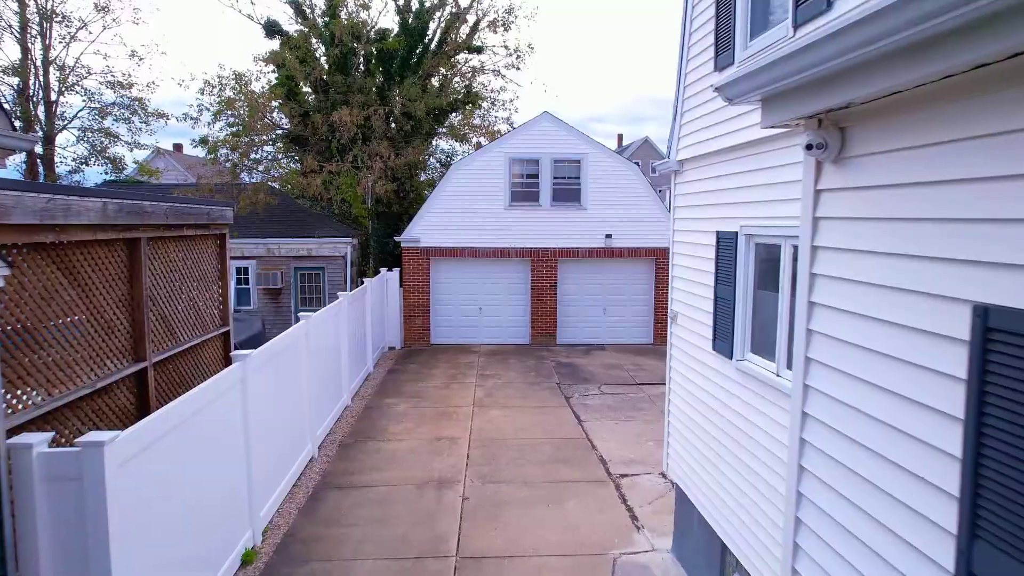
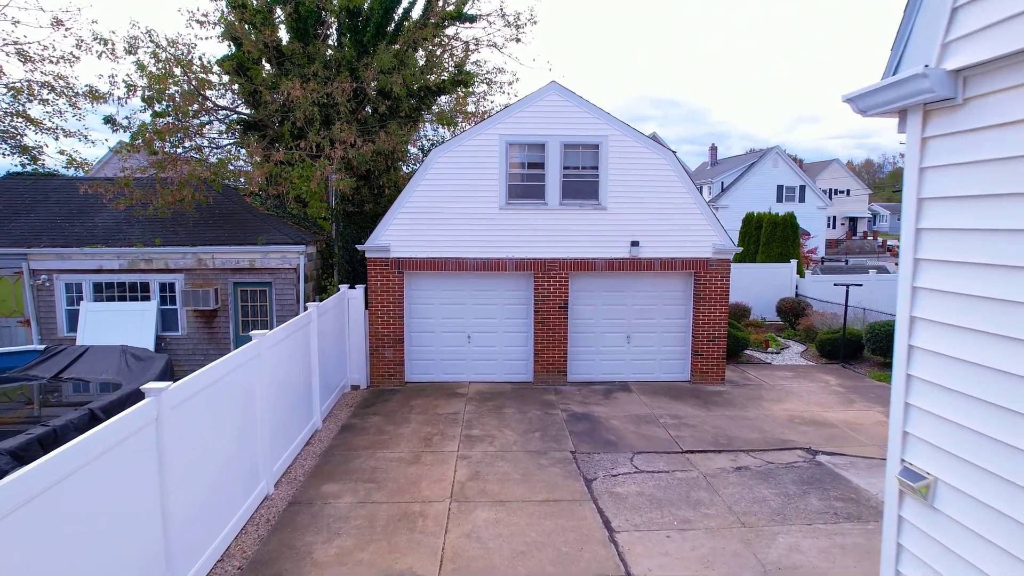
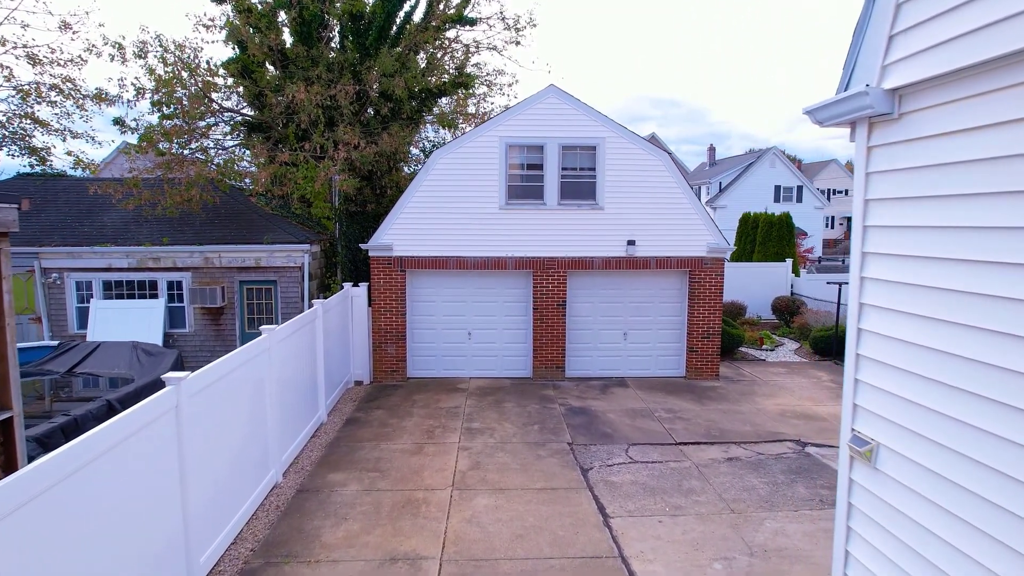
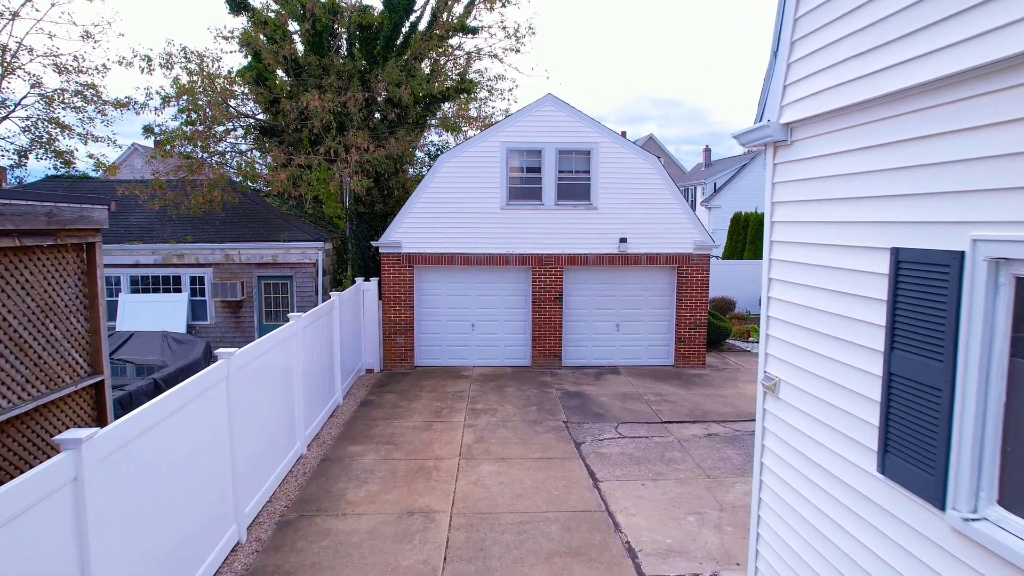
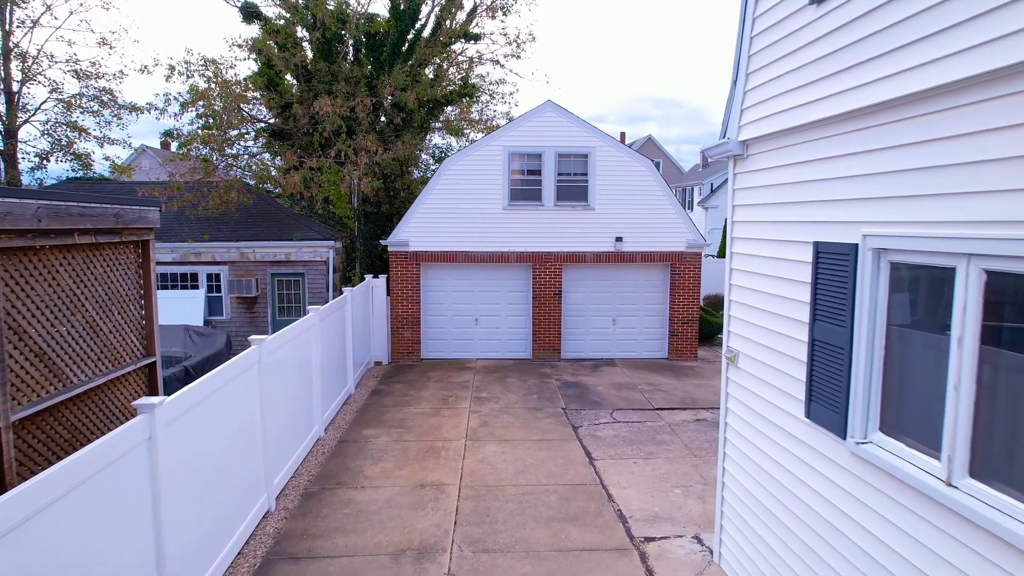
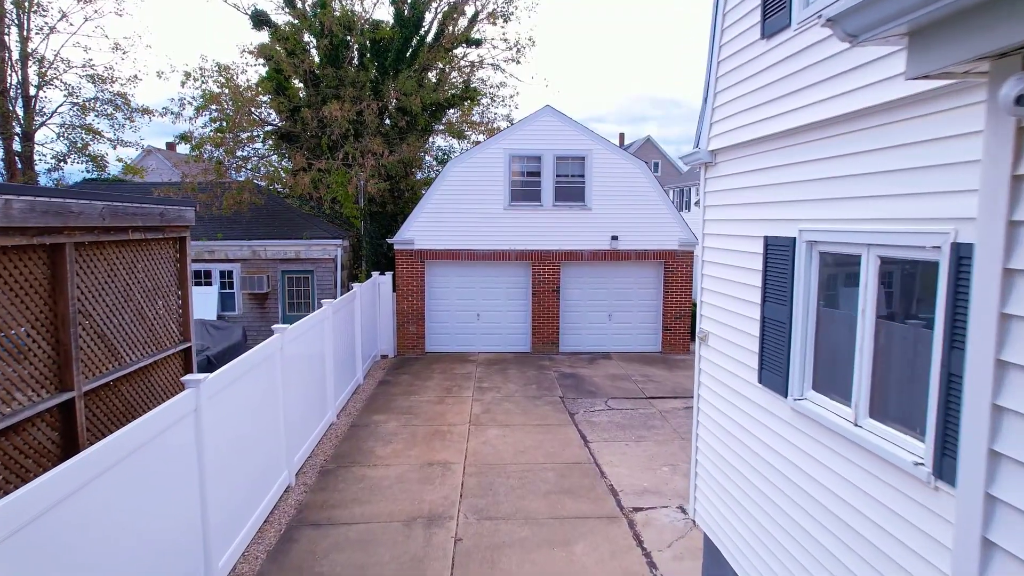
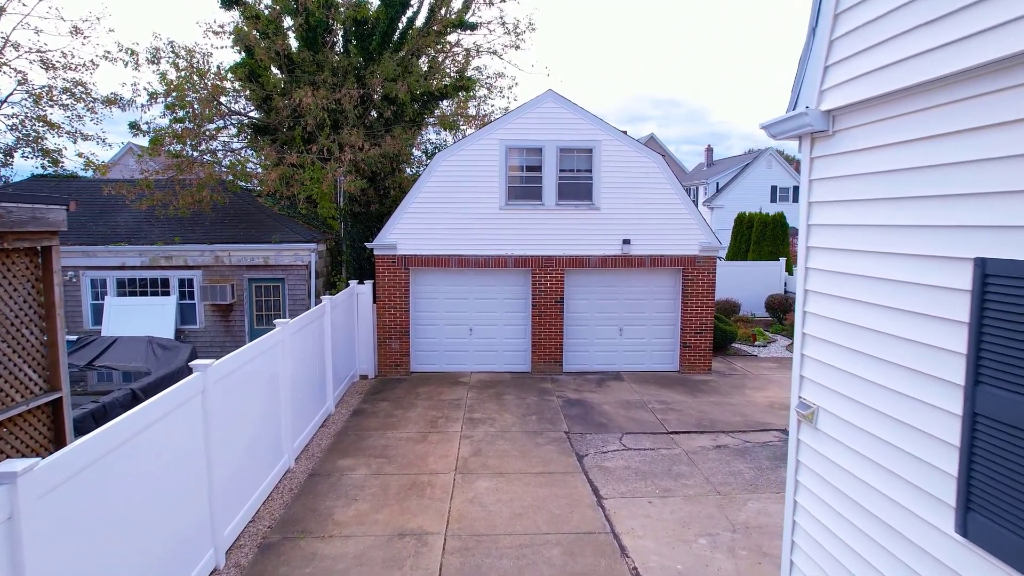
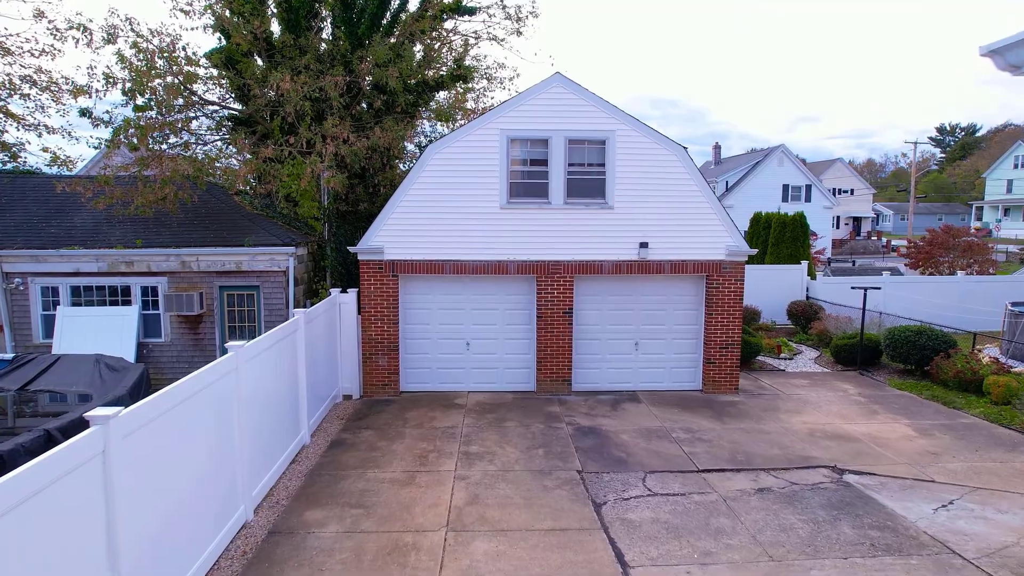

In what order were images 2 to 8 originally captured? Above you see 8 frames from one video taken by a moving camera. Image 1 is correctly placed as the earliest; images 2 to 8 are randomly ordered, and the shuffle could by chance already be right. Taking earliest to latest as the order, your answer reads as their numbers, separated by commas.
6, 5, 4, 7, 3, 2, 8
